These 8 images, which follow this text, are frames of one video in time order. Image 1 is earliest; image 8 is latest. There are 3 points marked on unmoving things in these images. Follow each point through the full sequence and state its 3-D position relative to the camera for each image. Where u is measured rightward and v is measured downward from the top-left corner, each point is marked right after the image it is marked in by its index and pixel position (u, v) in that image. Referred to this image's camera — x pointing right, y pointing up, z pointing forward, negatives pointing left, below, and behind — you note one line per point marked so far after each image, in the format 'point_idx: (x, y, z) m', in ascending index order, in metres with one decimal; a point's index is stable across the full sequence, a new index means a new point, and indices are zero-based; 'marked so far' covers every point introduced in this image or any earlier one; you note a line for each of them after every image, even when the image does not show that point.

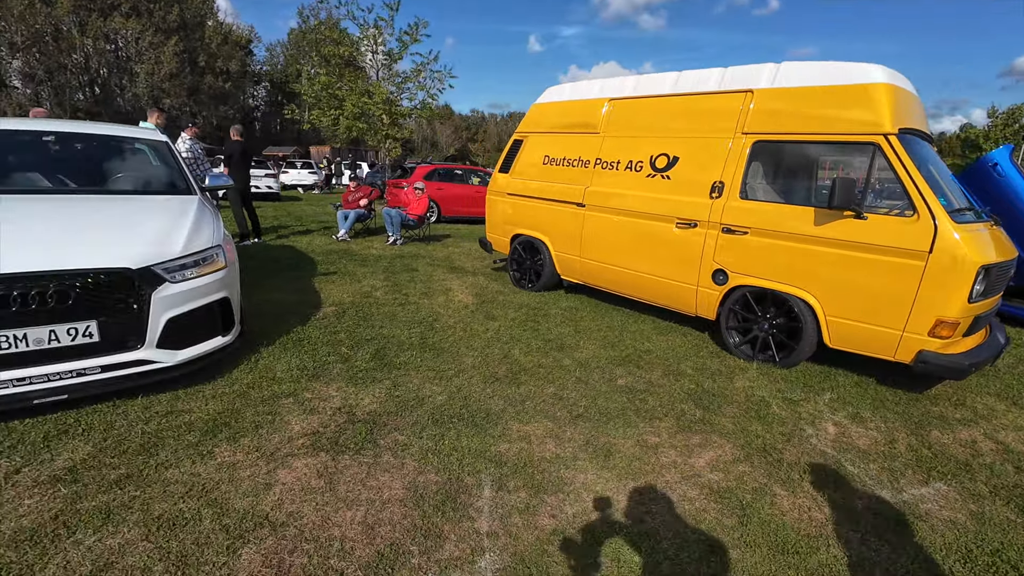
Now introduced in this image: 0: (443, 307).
0: (-0.8, -0.2, +5.4) m
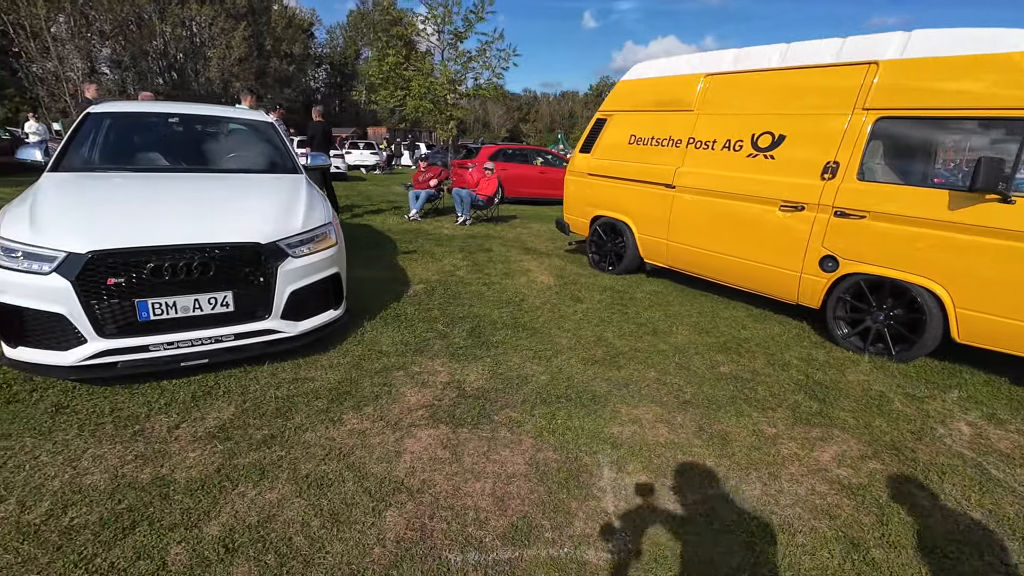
0: (+0.2, 0.0, +5.4) m
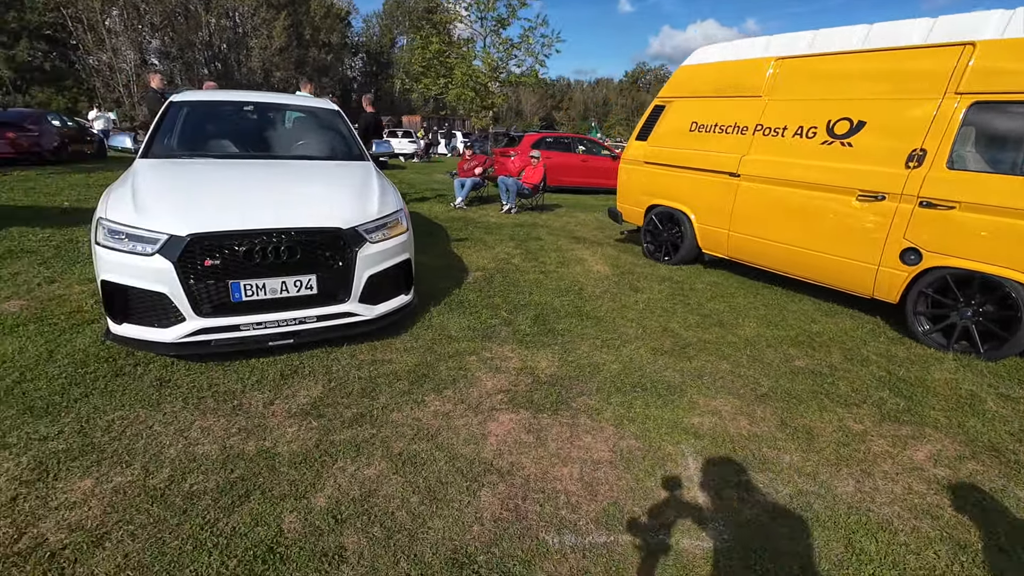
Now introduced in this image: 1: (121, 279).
0: (+0.8, +0.1, +5.4) m
1: (-2.4, +0.1, +3.0) m
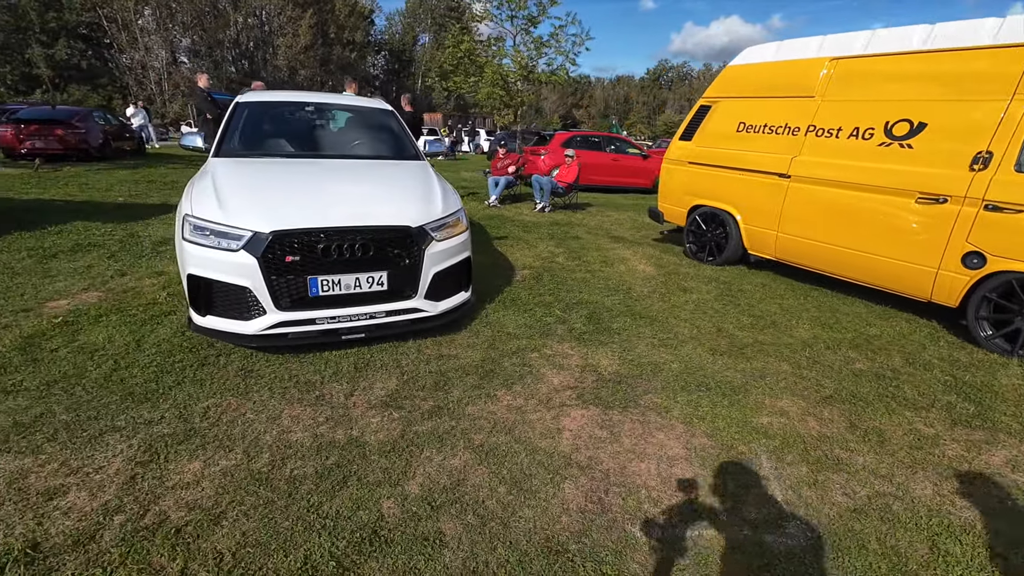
0: (+1.3, +0.1, +5.4) m
1: (-2.0, +0.1, +3.1) m
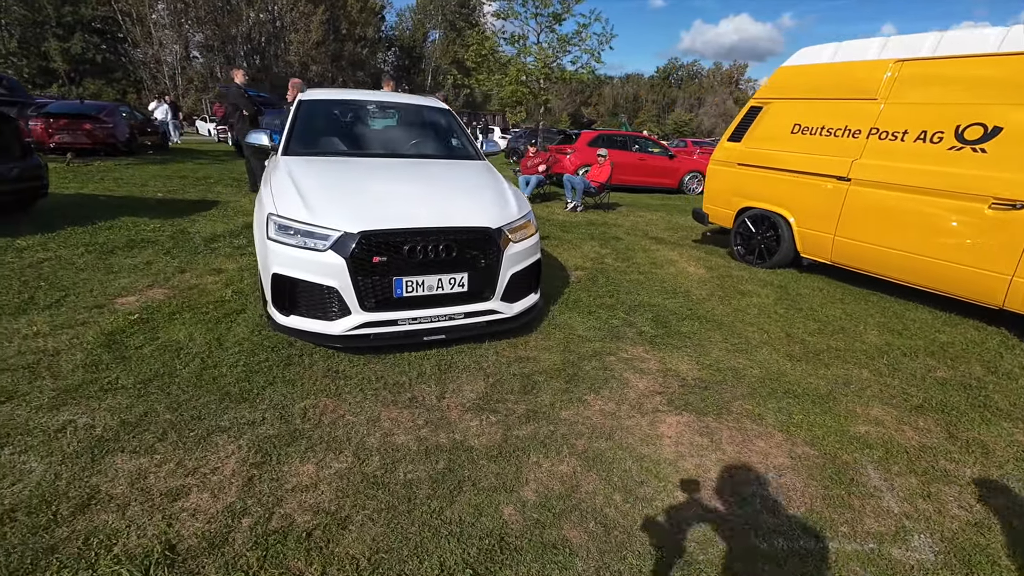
0: (+1.9, +0.1, +5.4) m
1: (-1.4, +0.1, +3.1) m
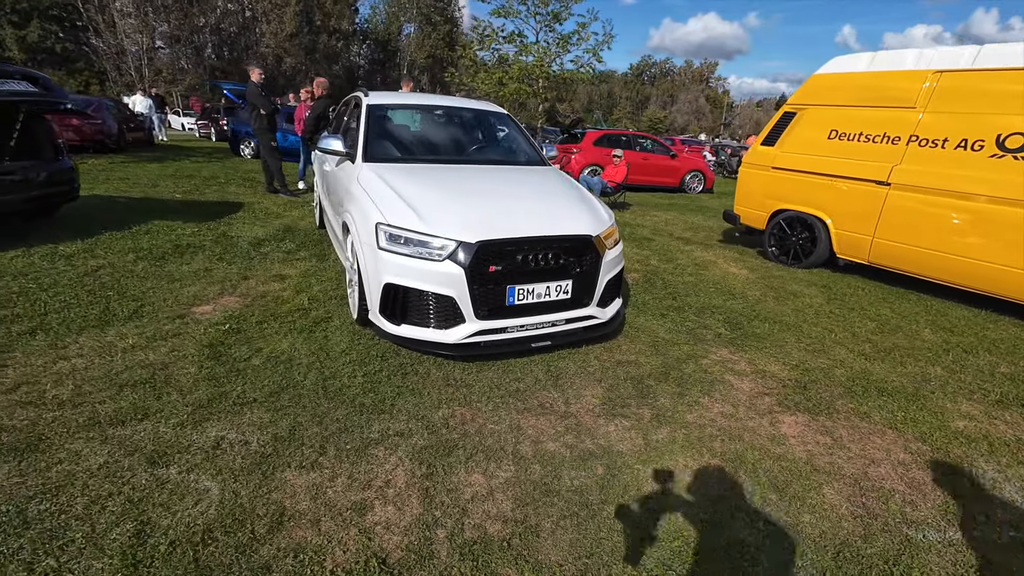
0: (+2.5, +0.1, +5.6) m
1: (-0.7, 0.0, +3.1) m
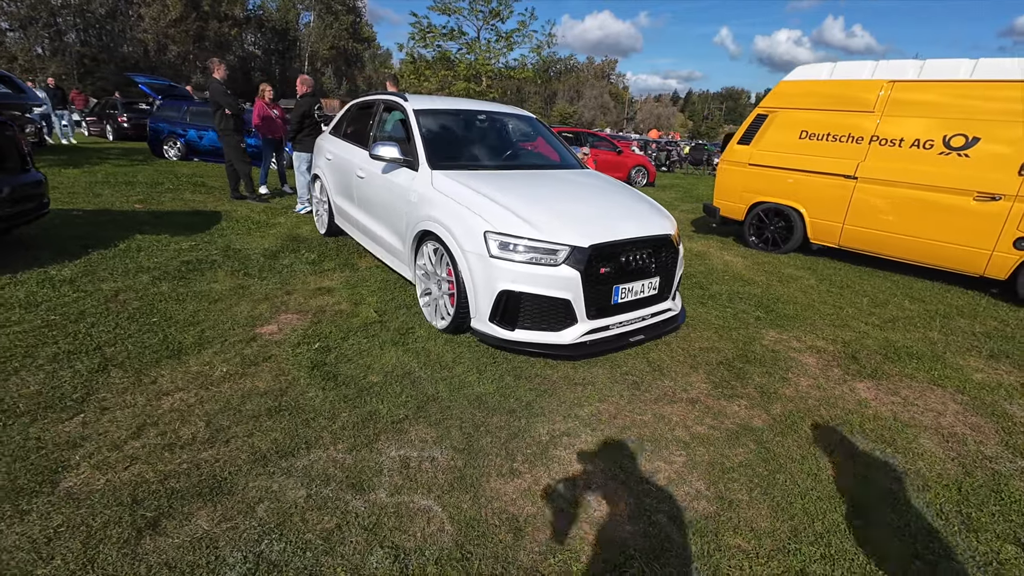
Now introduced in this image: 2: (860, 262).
0: (+2.8, +0.3, +6.2) m
1: (+0.1, 0.0, +3.2) m
2: (+5.0, +0.4, +7.0) m
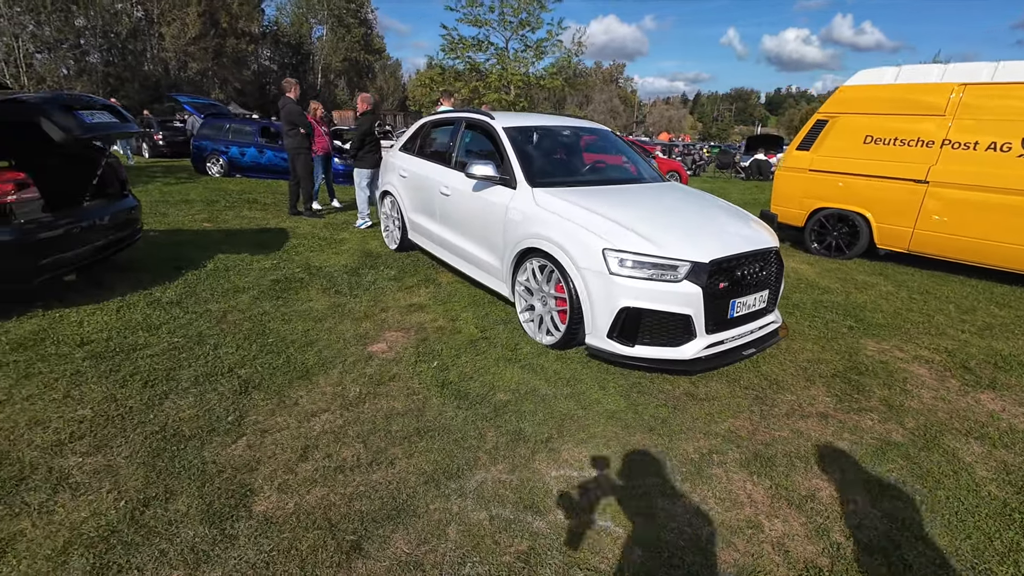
0: (+3.7, +0.2, +6.1) m
1: (+0.9, -0.1, +3.3) m
2: (+5.9, +0.3, +6.9) m
